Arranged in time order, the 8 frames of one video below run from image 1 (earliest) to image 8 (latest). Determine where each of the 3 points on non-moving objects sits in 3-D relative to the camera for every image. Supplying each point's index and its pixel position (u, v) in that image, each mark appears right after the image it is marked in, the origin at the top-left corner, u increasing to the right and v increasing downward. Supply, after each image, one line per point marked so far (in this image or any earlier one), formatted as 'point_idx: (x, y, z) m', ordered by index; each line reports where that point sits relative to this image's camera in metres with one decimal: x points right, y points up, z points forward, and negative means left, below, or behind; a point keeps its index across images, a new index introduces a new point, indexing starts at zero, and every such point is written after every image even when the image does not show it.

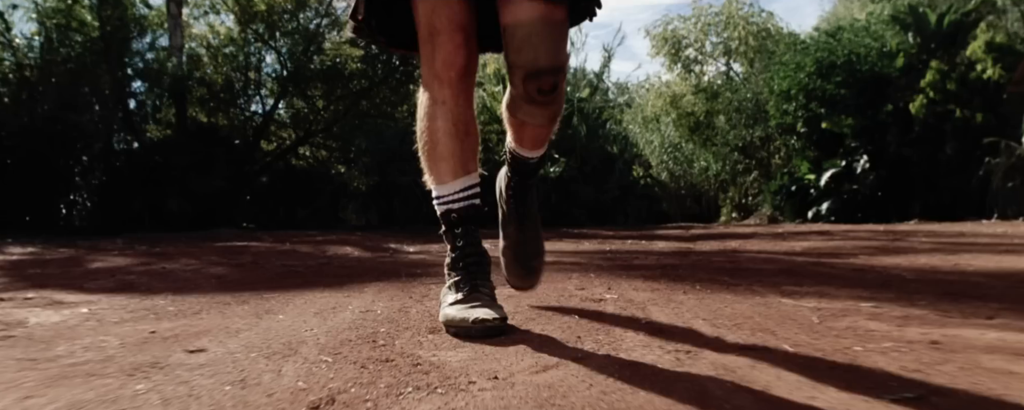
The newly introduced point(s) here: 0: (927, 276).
0: (+1.2, -0.2, +2.0) m
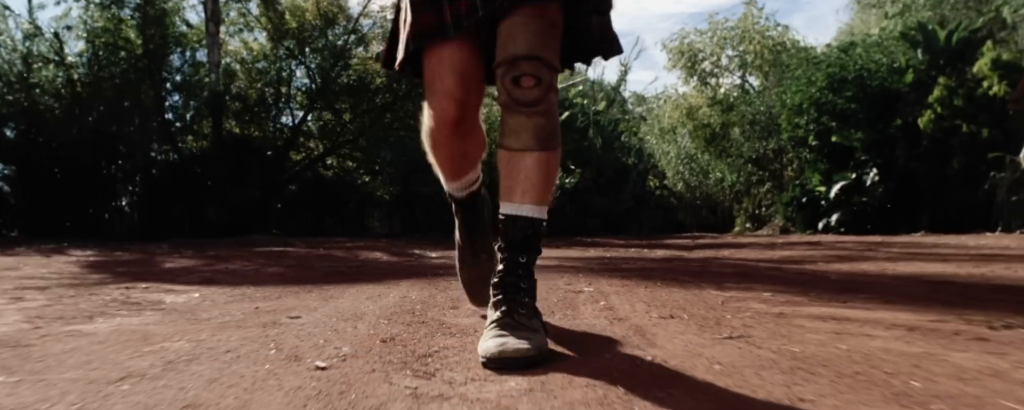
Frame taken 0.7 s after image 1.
0: (+1.2, -0.3, +2.4) m
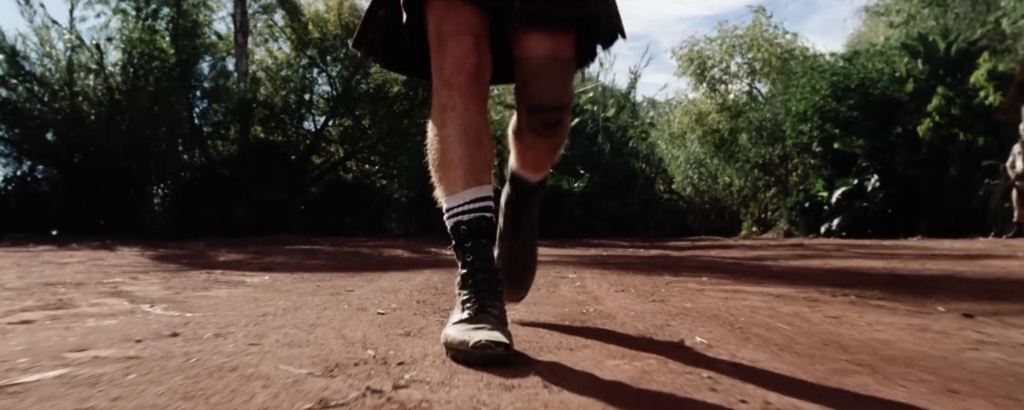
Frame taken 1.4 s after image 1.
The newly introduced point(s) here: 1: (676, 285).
0: (+1.2, -0.3, +3.0) m
1: (+0.5, -0.2, +2.1) m
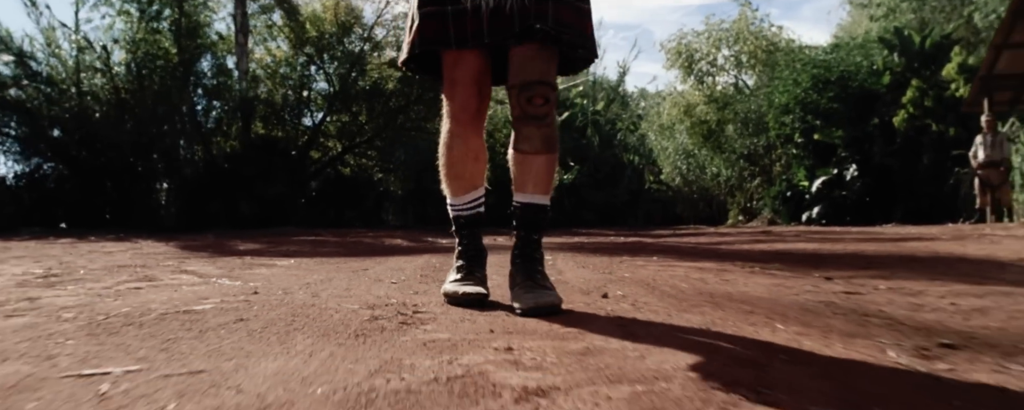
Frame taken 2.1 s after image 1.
0: (+1.1, -0.2, +3.5) m
1: (+0.5, -0.2, +2.6) m
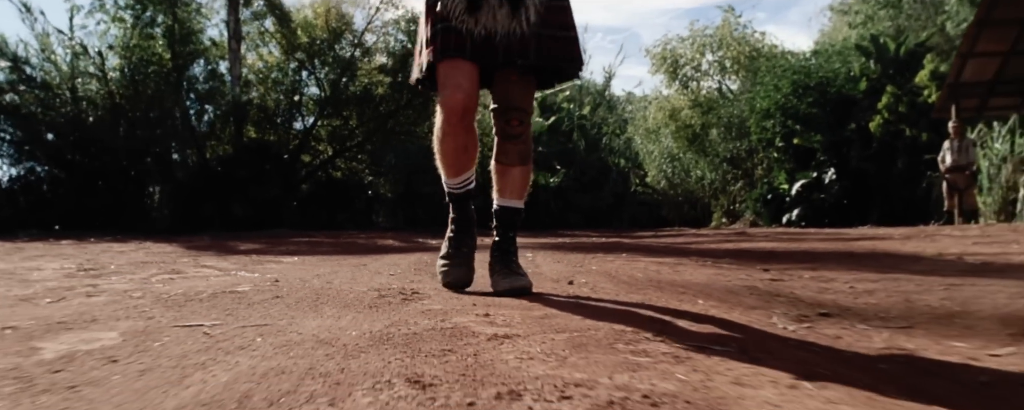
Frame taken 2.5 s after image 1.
0: (+1.1, -0.3, +3.8) m
1: (+0.4, -0.2, +3.0) m
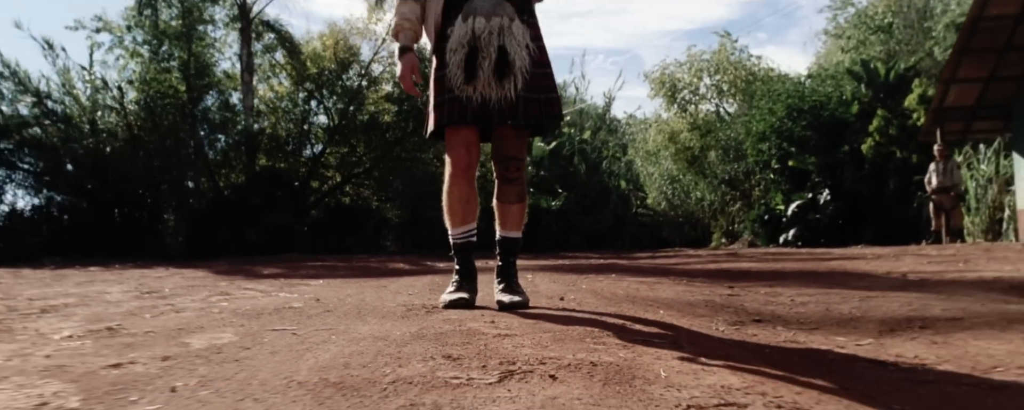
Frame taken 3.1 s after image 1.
0: (+1.1, -0.4, +4.2) m
1: (+0.4, -0.4, +3.4) m
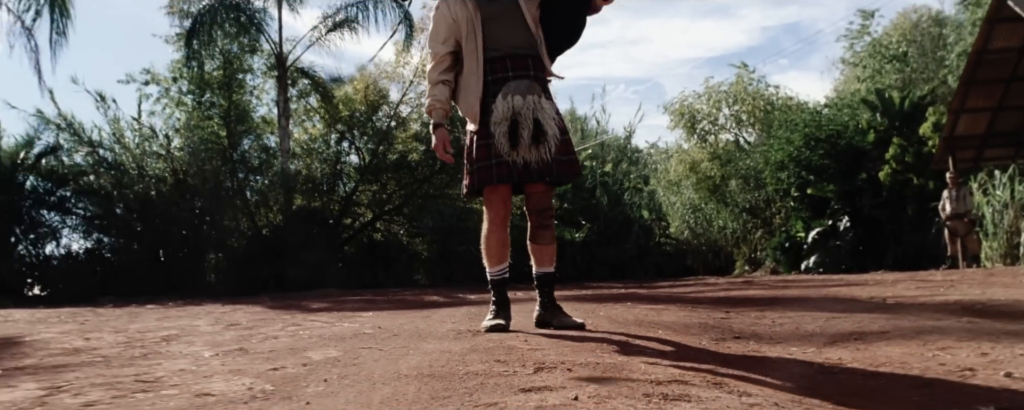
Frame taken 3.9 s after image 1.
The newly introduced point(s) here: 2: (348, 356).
0: (+1.3, -0.6, +4.7) m
1: (+0.5, -0.6, +3.8) m
2: (-0.4, -0.4, +1.8) m
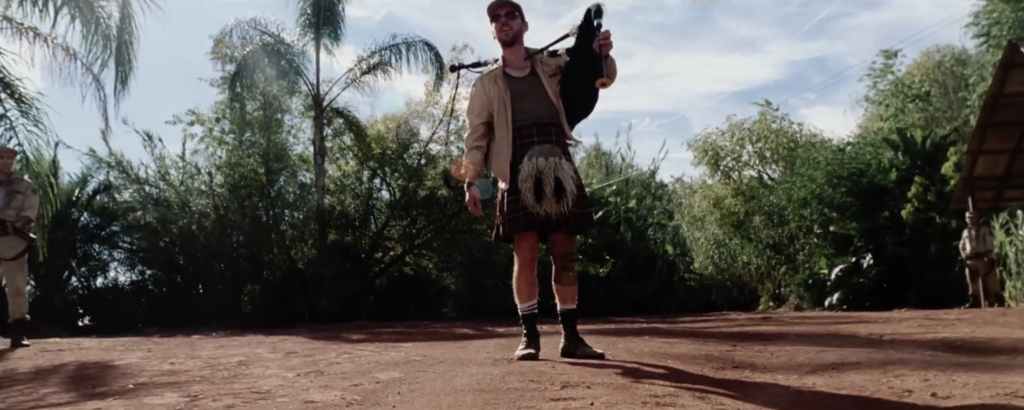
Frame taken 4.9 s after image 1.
0: (+1.4, -0.9, +5.0) m
1: (+0.7, -0.8, +4.2) m
2: (-0.3, -0.5, +2.2) m
